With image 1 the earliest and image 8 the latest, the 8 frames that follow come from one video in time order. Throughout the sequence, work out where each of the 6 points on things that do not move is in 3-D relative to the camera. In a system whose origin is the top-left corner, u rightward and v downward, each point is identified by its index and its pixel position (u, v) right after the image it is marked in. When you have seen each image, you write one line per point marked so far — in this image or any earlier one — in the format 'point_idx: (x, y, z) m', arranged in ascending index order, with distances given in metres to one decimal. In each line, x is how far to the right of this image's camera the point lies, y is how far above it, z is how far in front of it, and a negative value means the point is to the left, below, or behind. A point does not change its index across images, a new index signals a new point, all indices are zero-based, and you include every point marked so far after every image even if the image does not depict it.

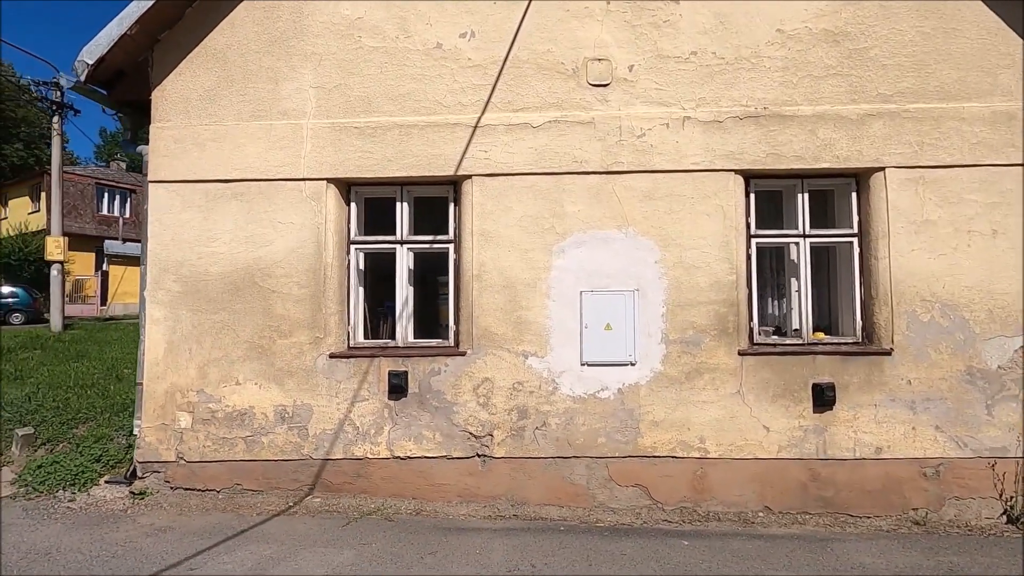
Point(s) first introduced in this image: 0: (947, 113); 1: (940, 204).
0: (+4.5, +1.8, +5.7) m
1: (+4.4, +0.9, +5.6) m
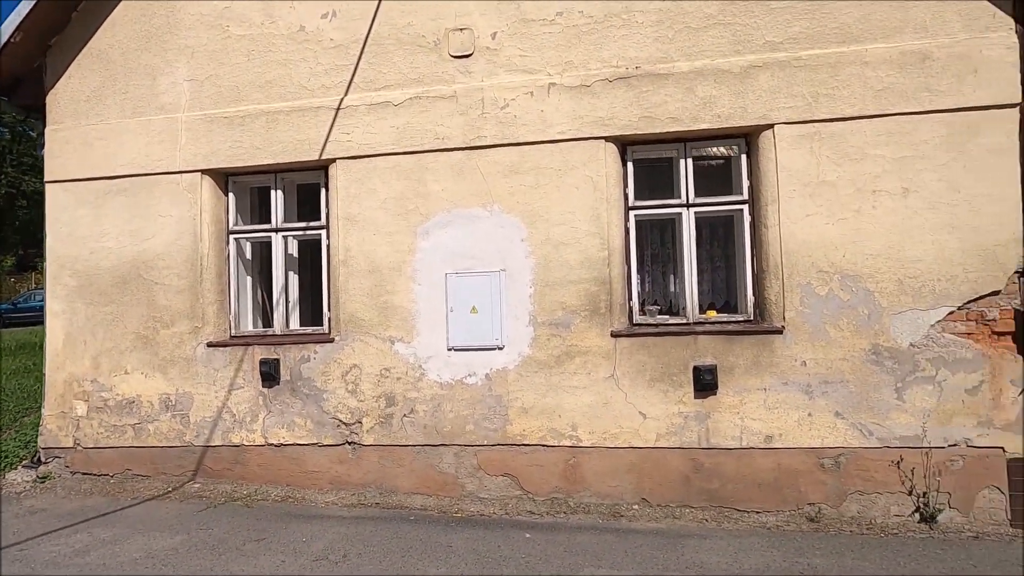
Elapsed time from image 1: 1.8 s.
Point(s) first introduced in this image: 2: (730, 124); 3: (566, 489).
0: (+3.0, +2.1, +5.0) m
1: (+3.0, +1.1, +5.0) m
2: (+2.0, +1.5, +5.1) m
3: (+0.5, -1.9, +5.3) m
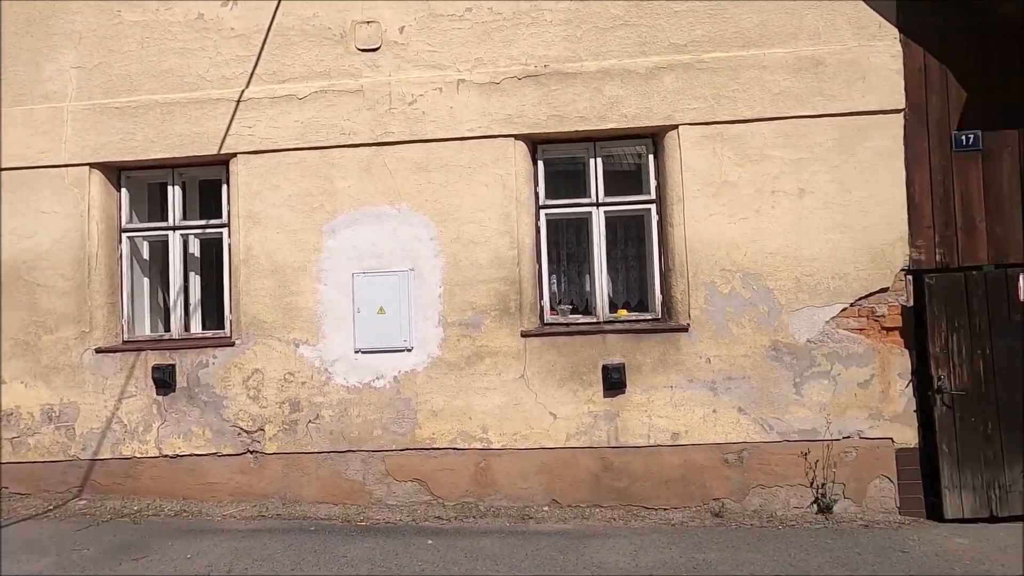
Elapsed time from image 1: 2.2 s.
0: (+2.2, +2.1, +5.1) m
1: (+2.1, +1.2, +5.1) m
2: (+1.2, +1.5, +5.1) m
3: (-0.3, -1.9, +5.1) m
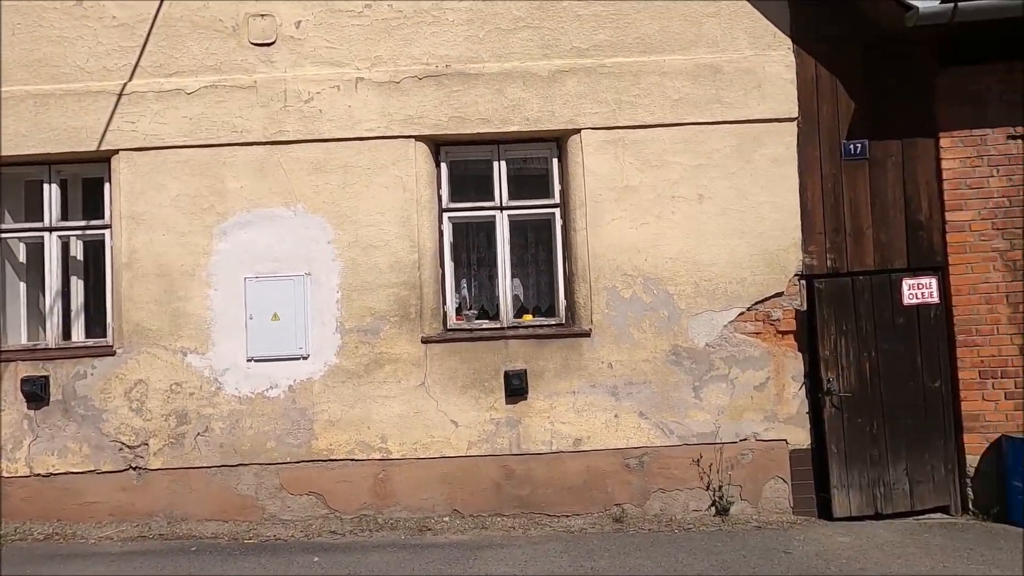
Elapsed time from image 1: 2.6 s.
0: (+1.3, +2.1, +5.1) m
1: (+1.2, +1.1, +5.1) m
2: (+0.2, +1.5, +5.1) m
3: (-1.2, -2.0, +5.0) m
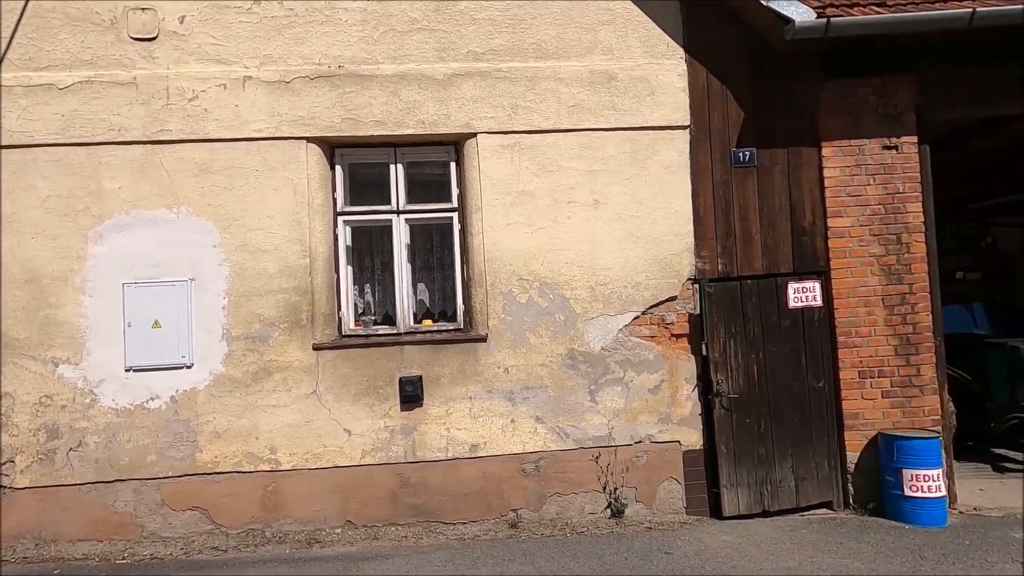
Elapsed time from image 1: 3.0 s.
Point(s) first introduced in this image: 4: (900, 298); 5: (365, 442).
0: (+0.3, +2.0, +5.1) m
1: (+0.2, +1.1, +5.1) m
2: (-0.7, +1.4, +5.0) m
3: (-2.2, -2.0, +4.8) m
4: (+3.6, -0.1, +5.1) m
5: (-1.3, -1.4, +4.9) m
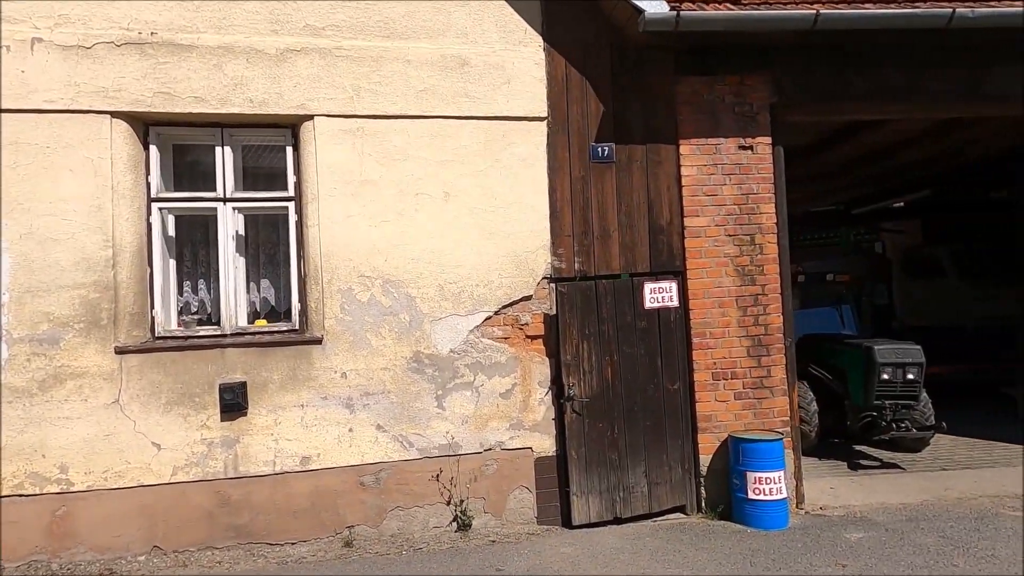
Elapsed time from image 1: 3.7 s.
0: (-1.1, +2.0, +4.8) m
1: (-1.1, +1.1, +4.8) m
2: (-2.1, +1.5, +4.6) m
3: (-3.5, -2.0, +4.2) m
4: (+2.2, -0.1, +5.1) m
5: (-2.7, -1.4, +4.4) m
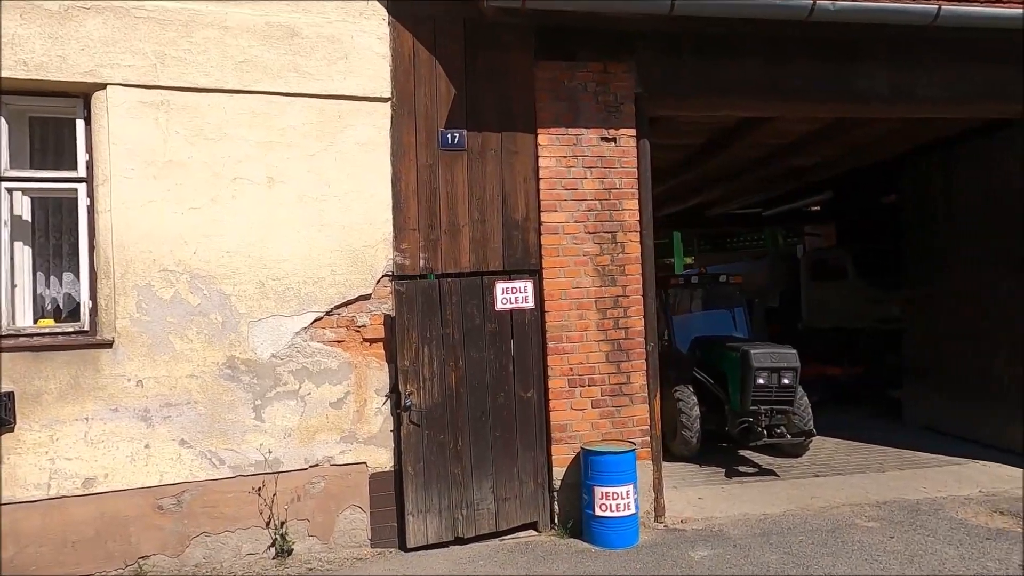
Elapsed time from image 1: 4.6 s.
0: (-2.4, +2.1, +4.2) m
1: (-2.4, +1.1, +4.2) m
2: (-3.3, +1.5, +3.9) m
3: (-4.8, -1.9, +3.4) m
4: (+0.9, -0.1, +4.8) m
5: (-4.0, -1.3, +3.7) m
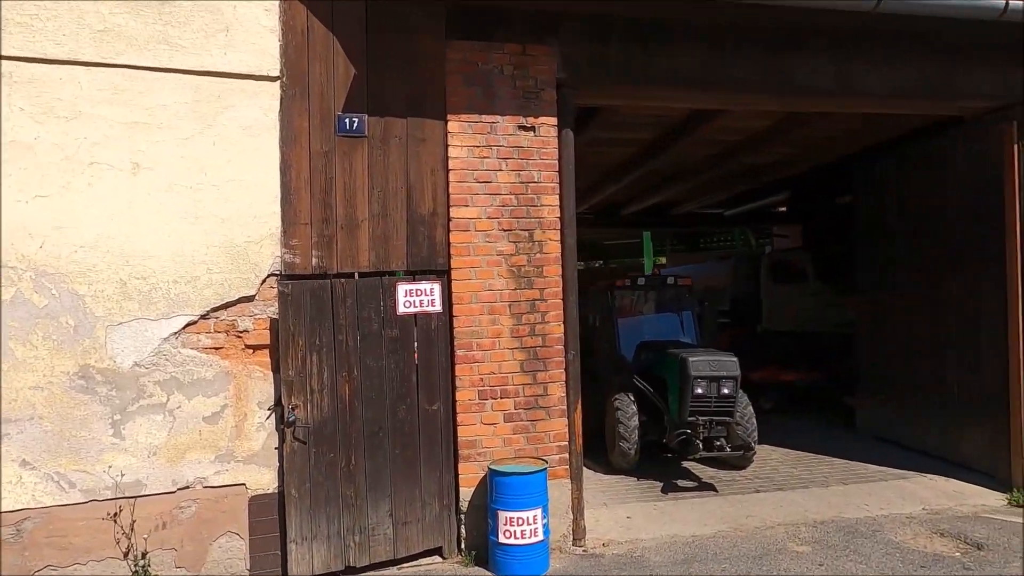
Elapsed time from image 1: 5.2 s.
0: (-3.1, +2.1, +3.7) m
1: (-3.1, +1.1, +3.7) m
2: (-4.0, +1.5, +3.4) m
3: (-5.5, -1.9, +2.9) m
4: (+0.1, -0.1, +4.4) m
5: (-4.7, -1.3, +3.1) m
